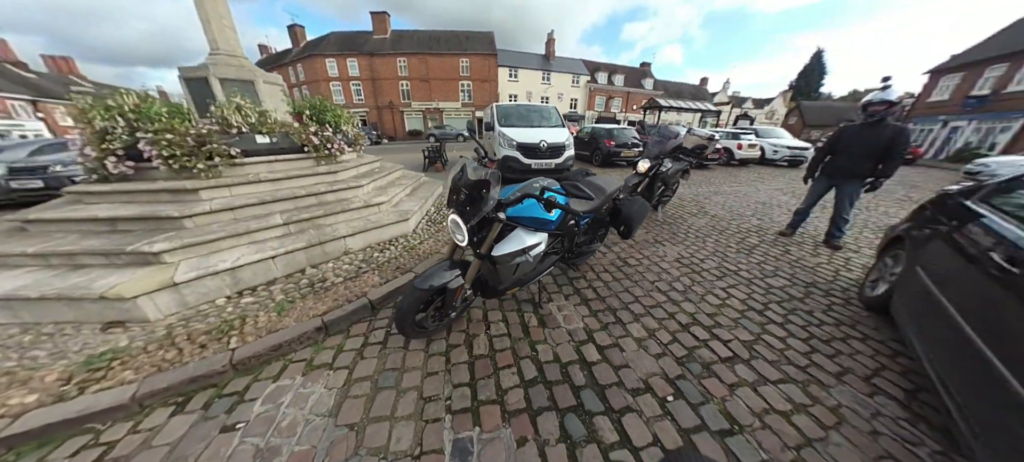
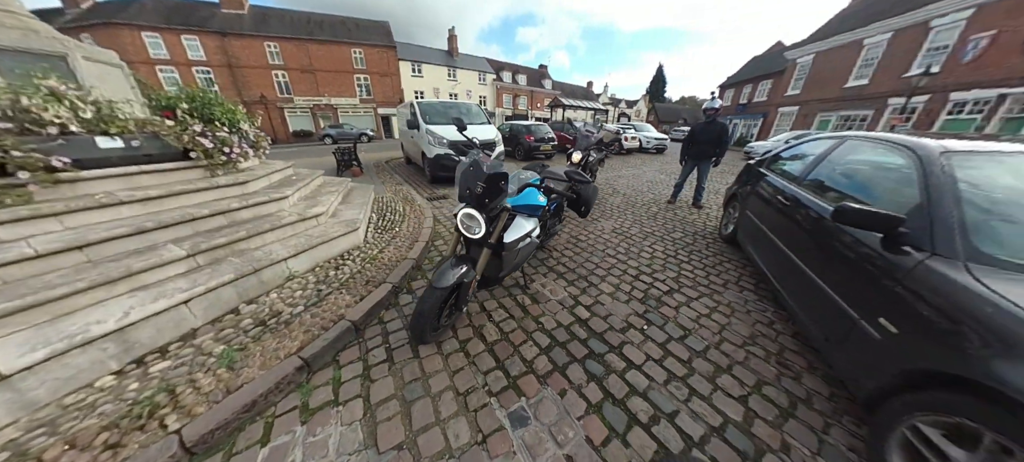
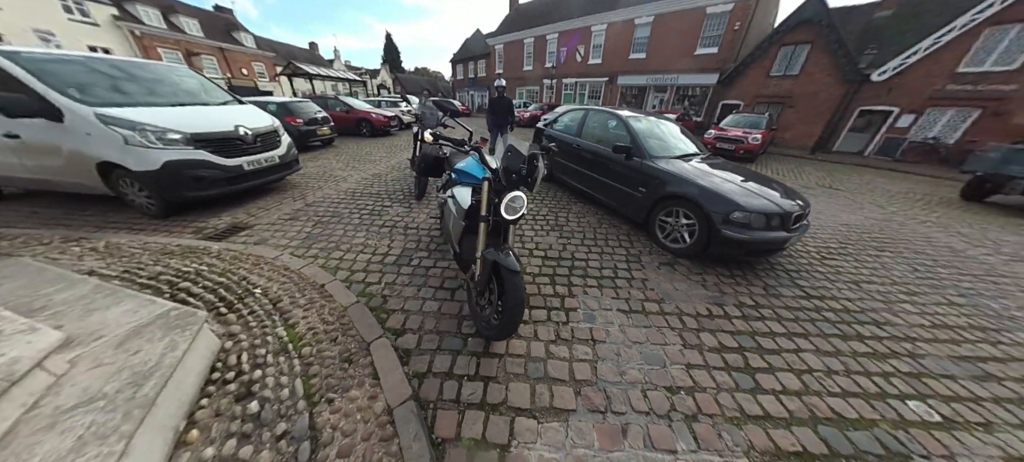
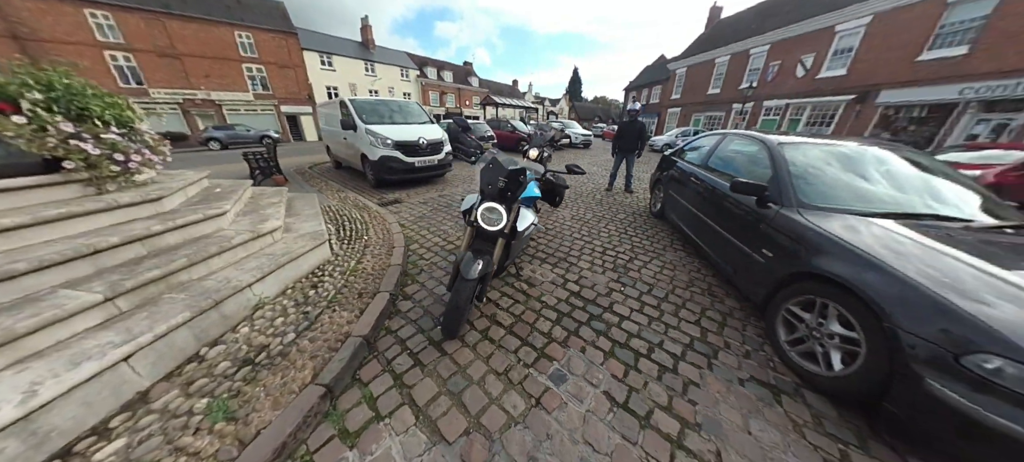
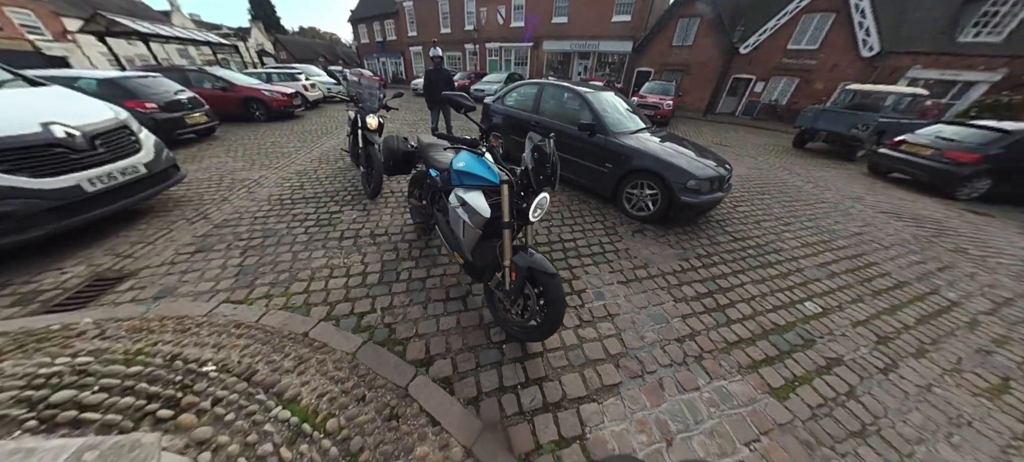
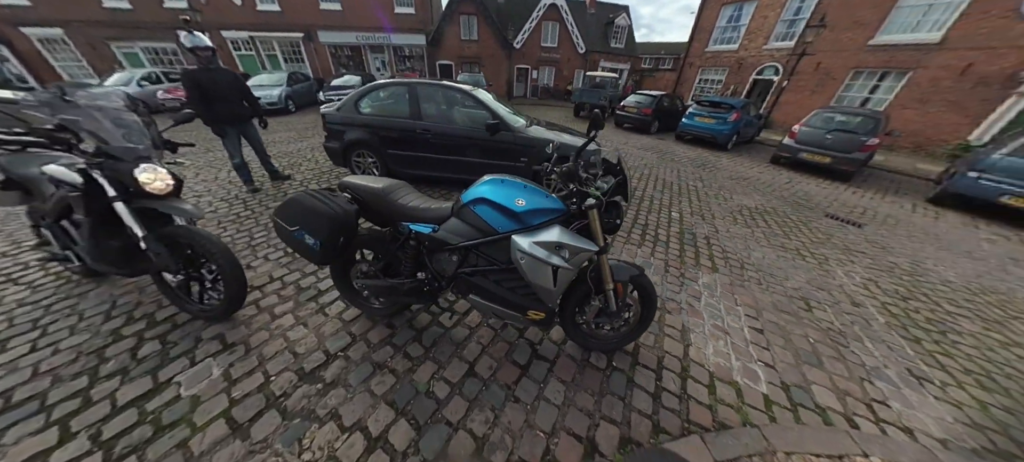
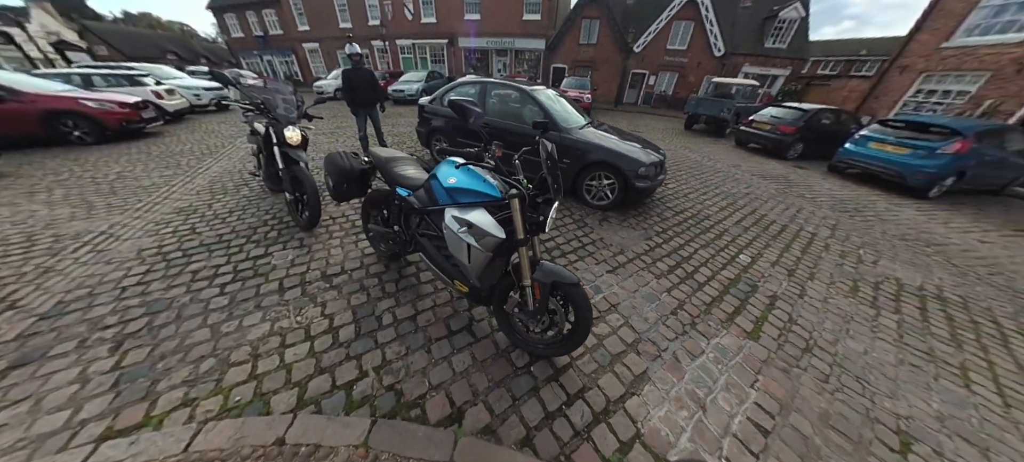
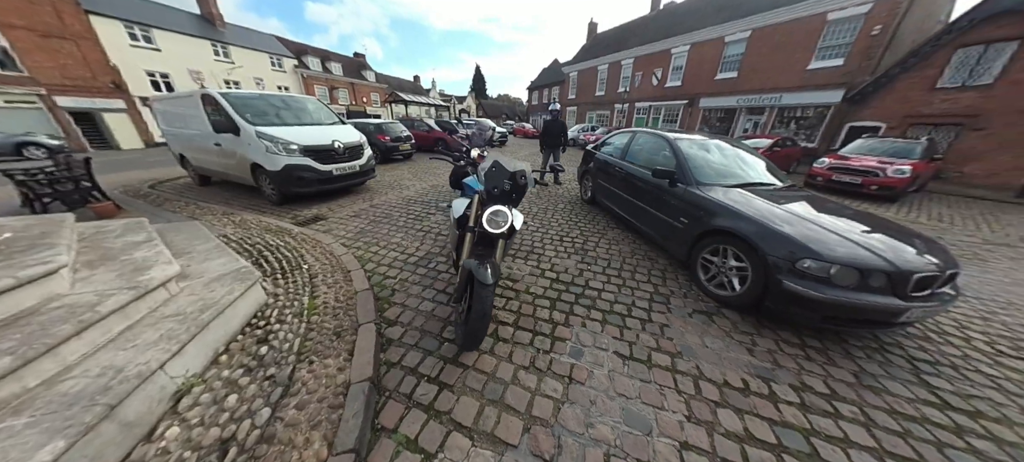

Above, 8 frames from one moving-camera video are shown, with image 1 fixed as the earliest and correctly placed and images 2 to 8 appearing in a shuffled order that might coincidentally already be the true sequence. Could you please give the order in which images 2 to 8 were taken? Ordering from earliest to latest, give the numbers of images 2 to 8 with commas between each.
2, 4, 8, 3, 5, 7, 6
